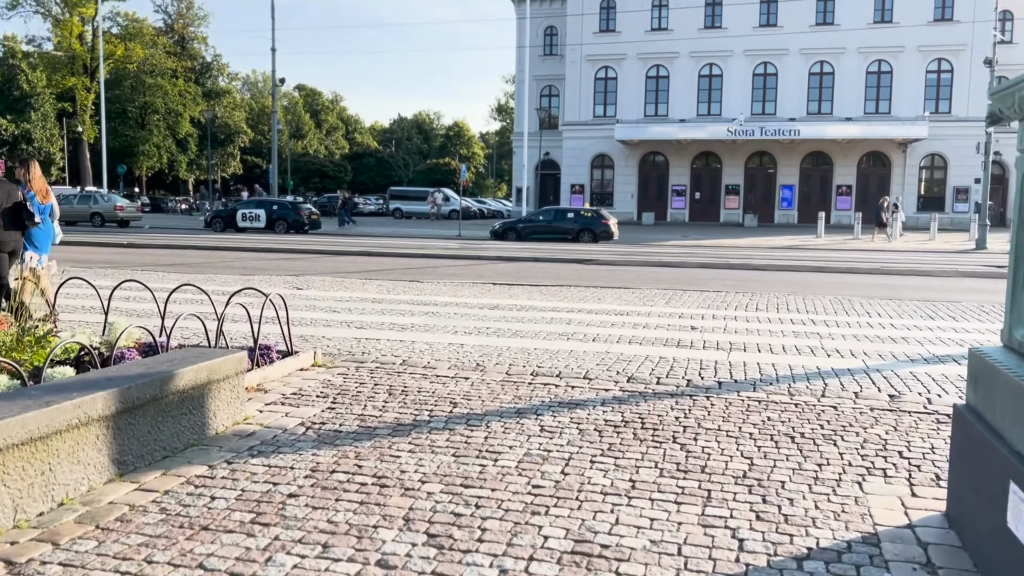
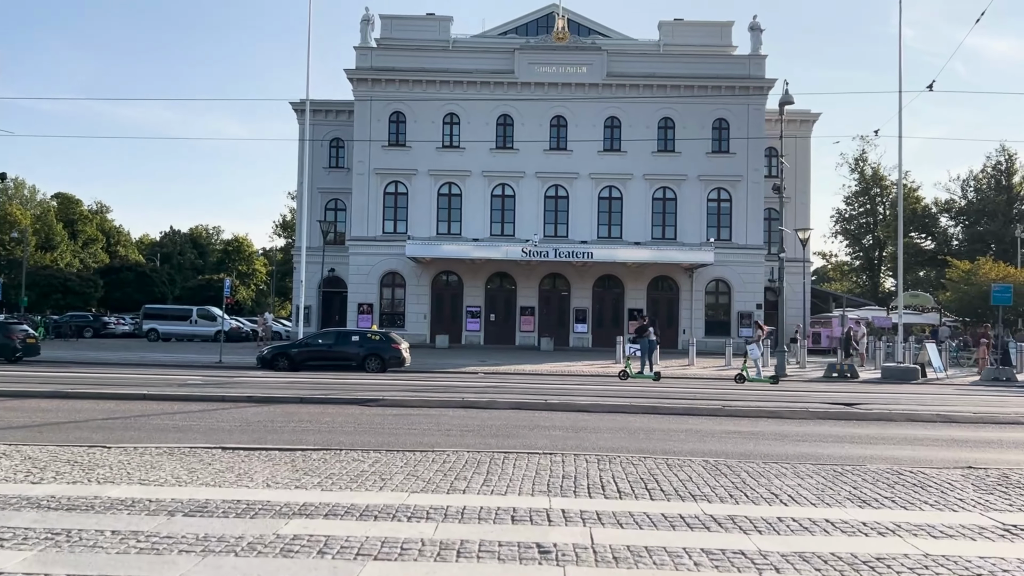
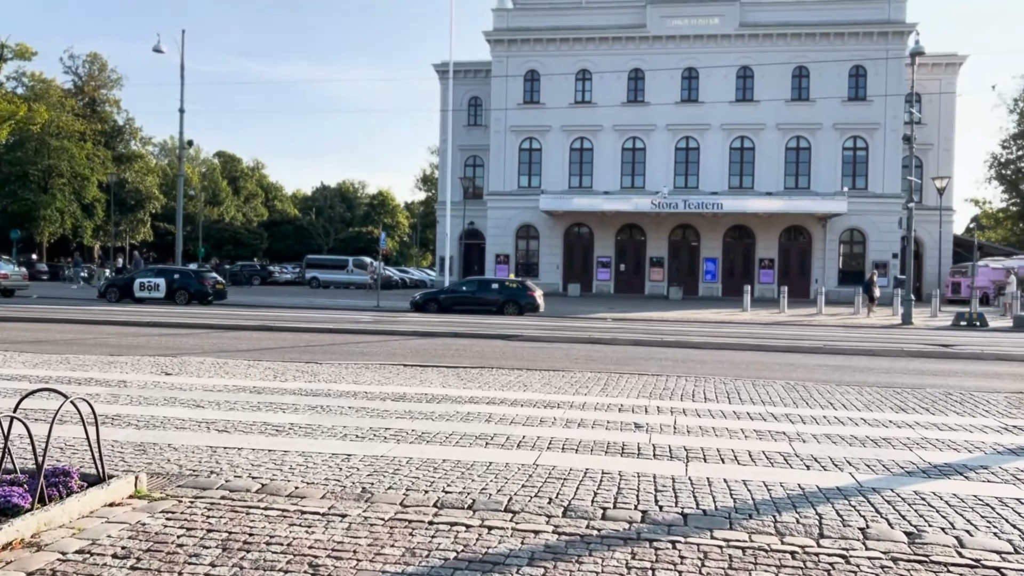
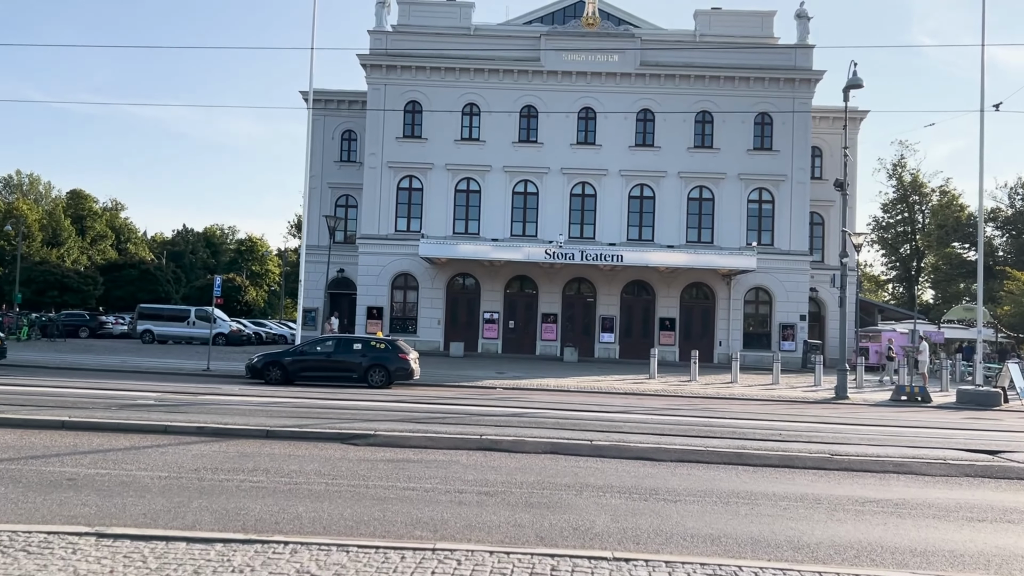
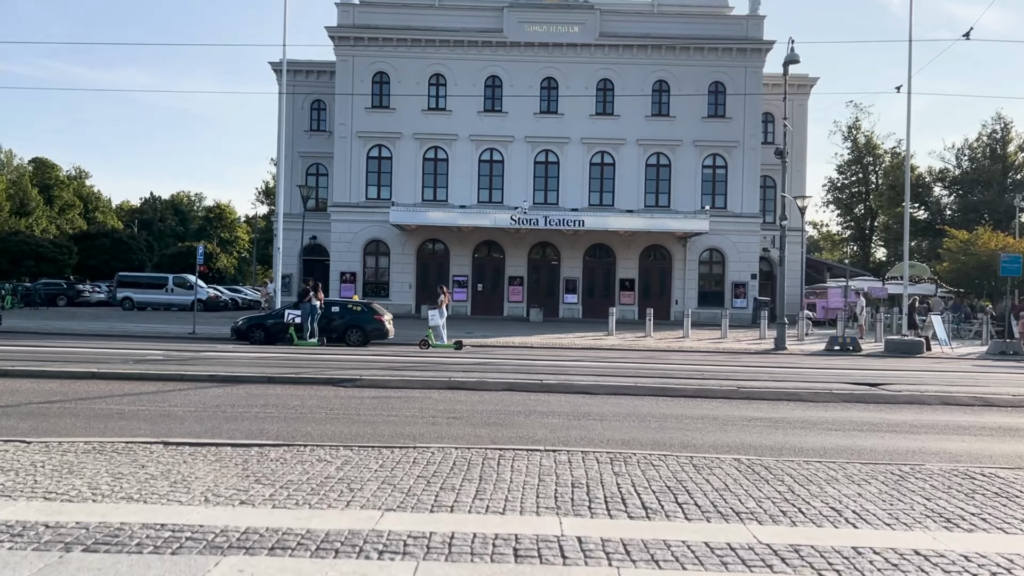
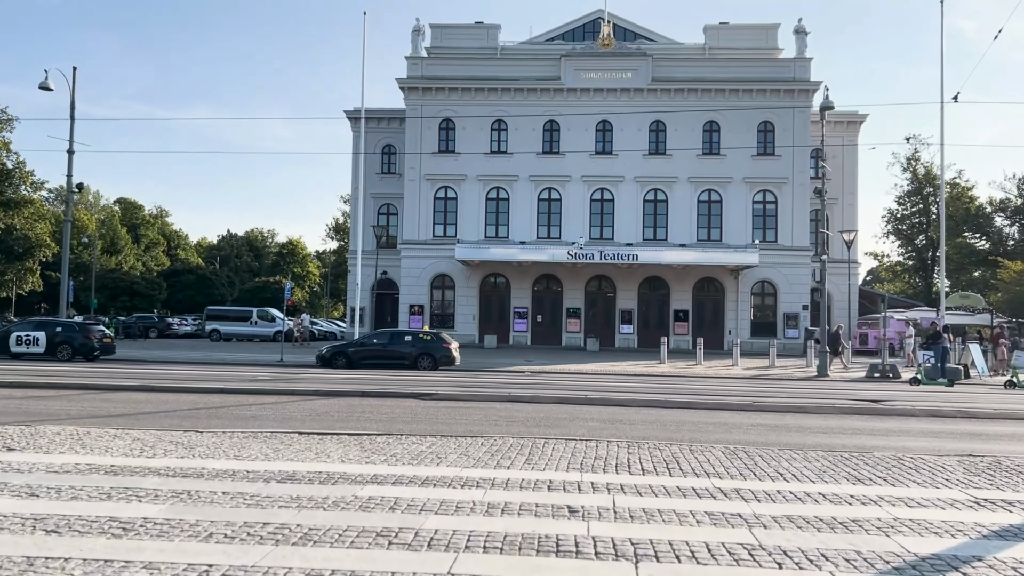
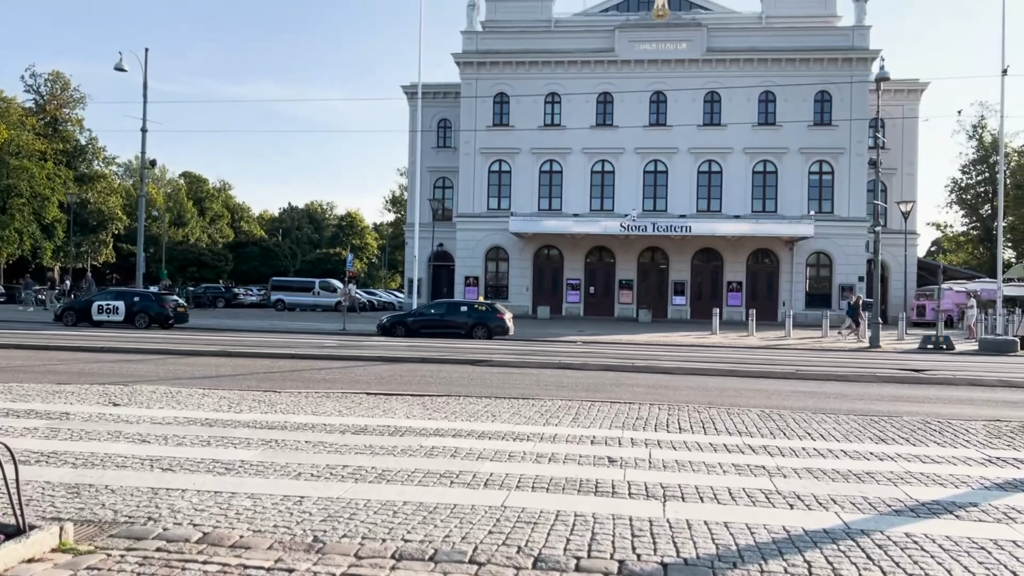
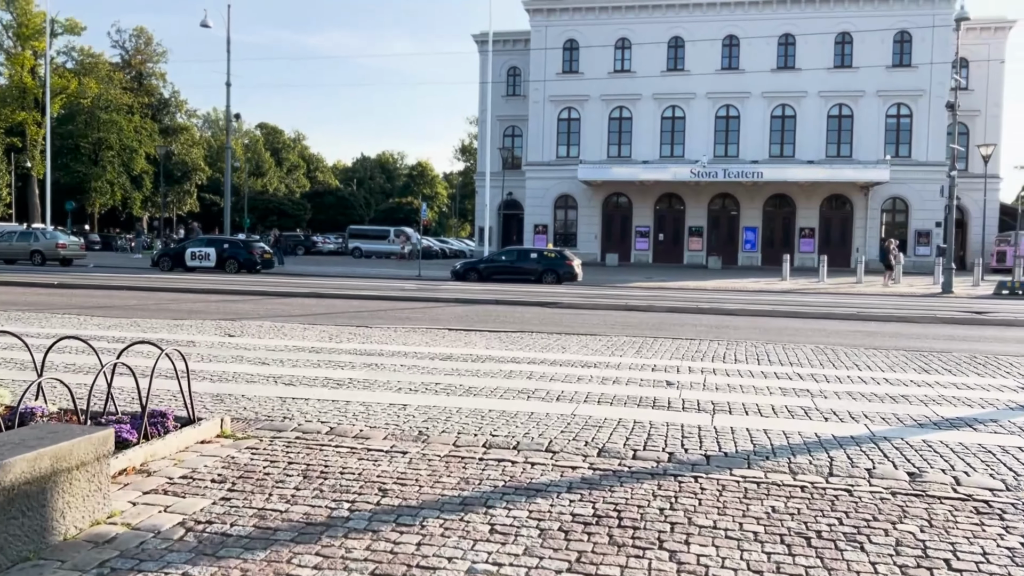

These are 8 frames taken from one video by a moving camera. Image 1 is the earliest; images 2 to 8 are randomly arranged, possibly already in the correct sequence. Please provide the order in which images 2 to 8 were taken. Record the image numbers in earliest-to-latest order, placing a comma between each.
8, 3, 7, 6, 2, 5, 4
